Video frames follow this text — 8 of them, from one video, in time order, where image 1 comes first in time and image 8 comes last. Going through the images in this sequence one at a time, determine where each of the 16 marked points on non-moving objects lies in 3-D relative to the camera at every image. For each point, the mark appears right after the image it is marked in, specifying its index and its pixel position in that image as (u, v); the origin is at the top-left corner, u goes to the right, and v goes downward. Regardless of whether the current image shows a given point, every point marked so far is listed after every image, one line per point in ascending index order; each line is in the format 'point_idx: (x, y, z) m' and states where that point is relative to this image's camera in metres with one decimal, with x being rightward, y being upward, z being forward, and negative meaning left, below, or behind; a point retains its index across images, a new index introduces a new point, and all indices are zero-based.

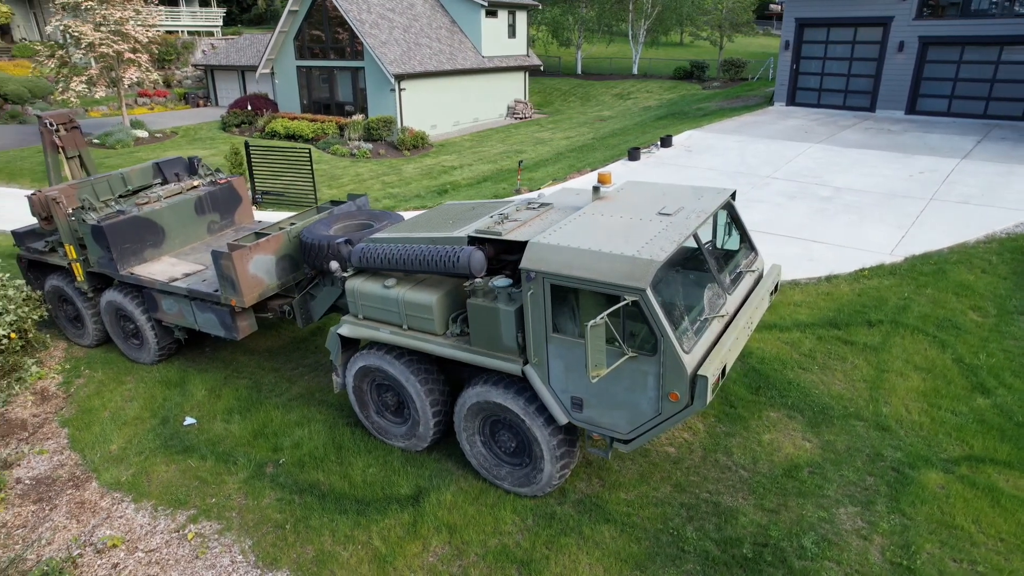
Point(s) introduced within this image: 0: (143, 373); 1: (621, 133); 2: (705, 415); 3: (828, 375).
0: (-3.9, -0.9, +6.8) m
1: (+2.9, +4.1, +17.5) m
2: (+1.6, -1.1, +5.5) m
3: (+2.9, -0.8, +6.0) m
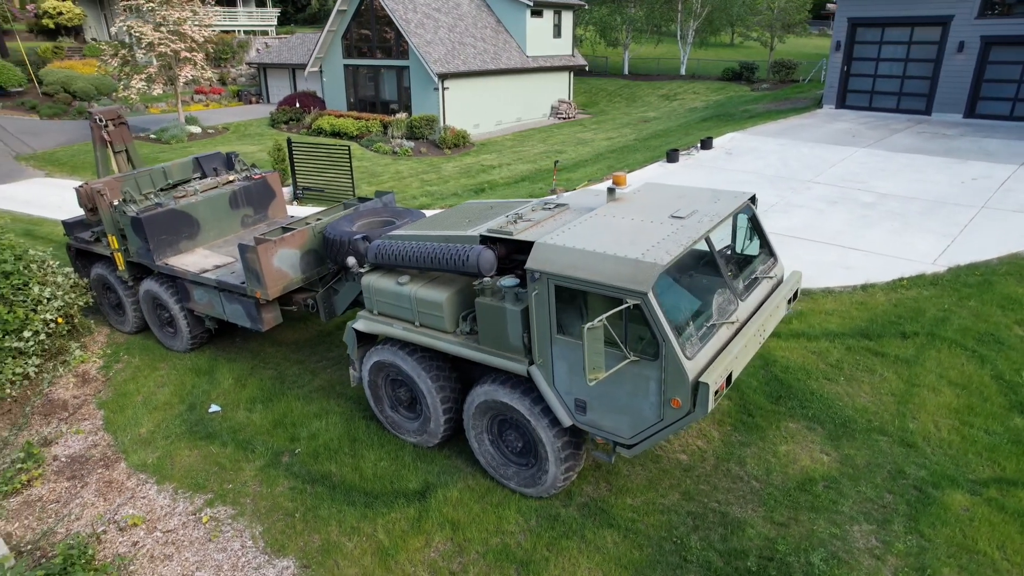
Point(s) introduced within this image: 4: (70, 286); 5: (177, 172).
0: (-3.6, -0.8, +7.1) m
1: (+4.0, +4.0, +17.3) m
2: (+1.7, -1.1, +5.4) m
3: (+3.0, -0.9, +5.8) m
4: (-5.1, 0.0, +7.6) m
5: (-4.0, +1.4, +7.9) m
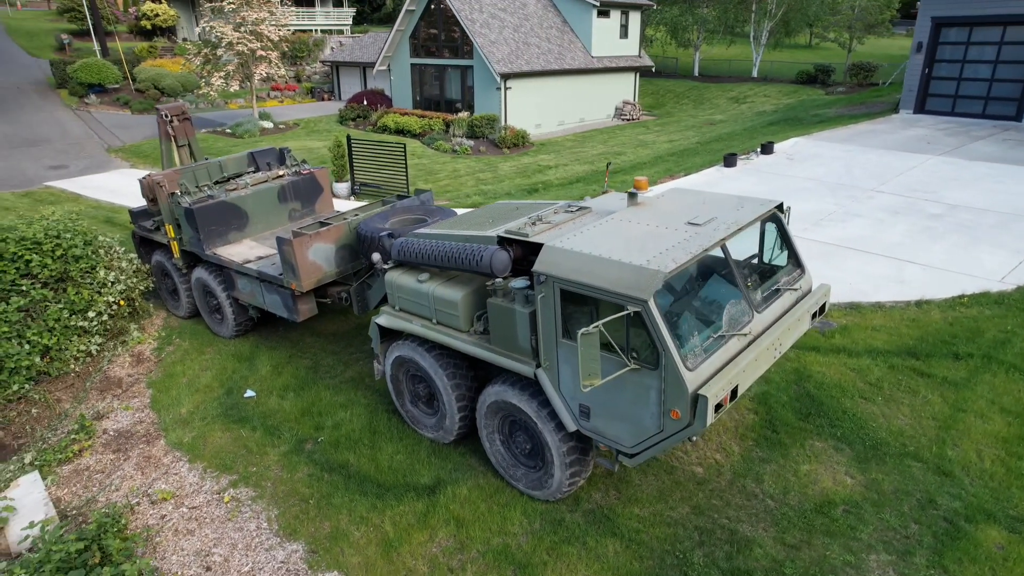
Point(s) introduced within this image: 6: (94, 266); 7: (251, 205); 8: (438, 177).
0: (-3.3, -0.7, +7.5) m
1: (+5.5, +3.8, +16.8) m
2: (+1.8, -1.2, +5.2) m
3: (+3.2, -1.0, +5.5) m
4: (-4.7, +0.2, +8.1) m
5: (-3.5, +1.5, +8.2) m
6: (-4.9, +0.2, +7.7) m
7: (-2.9, +1.0, +7.4) m
8: (-1.7, +2.6, +15.3) m
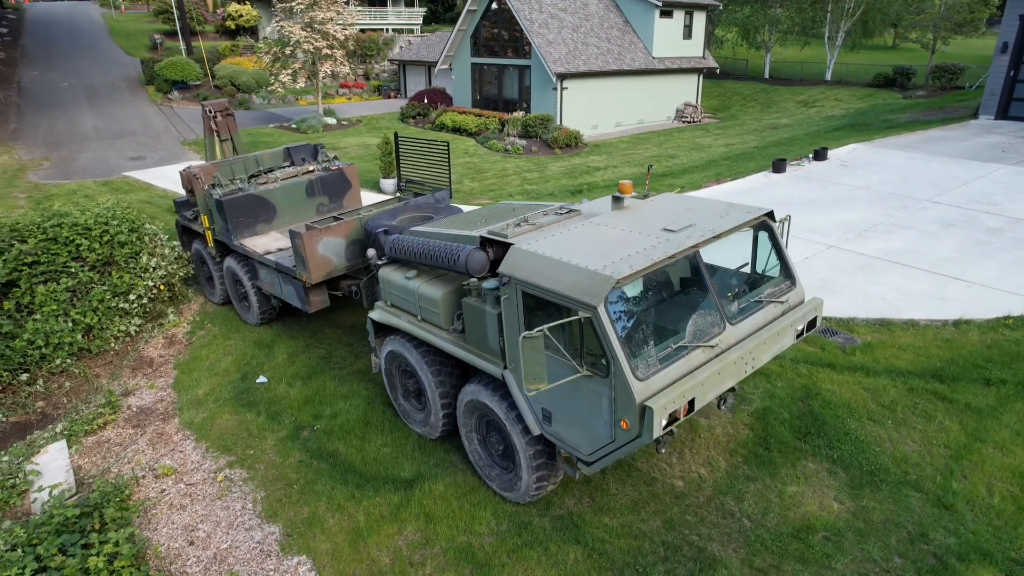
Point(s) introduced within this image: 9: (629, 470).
0: (-3.2, -0.5, +7.8) m
1: (+6.8, +3.6, +16.2) m
2: (+1.7, -1.3, +5.0) m
3: (+3.0, -1.1, +5.2) m
4: (-4.4, +0.4, +8.6) m
5: (-3.2, +1.7, +8.6) m
6: (-4.6, +0.4, +8.2) m
7: (-2.7, +1.1, +7.7) m
8: (-0.6, +2.6, +15.4) m
9: (+0.9, -1.4, +4.9) m
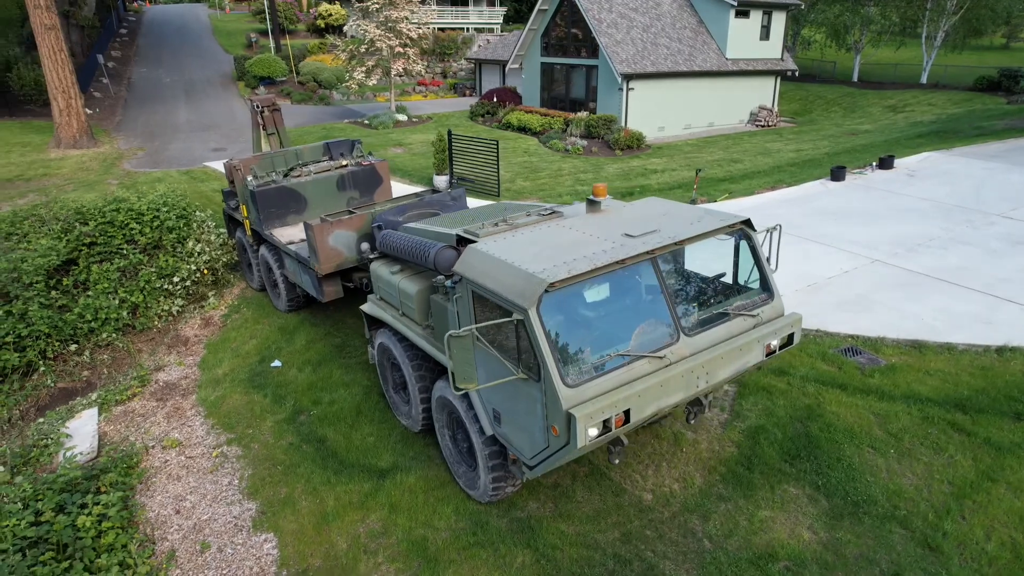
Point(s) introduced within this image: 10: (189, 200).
0: (-2.9, -0.4, +8.2) m
1: (+8.1, +3.2, +15.3) m
2: (+1.5, -1.3, +4.8) m
3: (+2.8, -1.3, +4.8) m
4: (-4.1, +0.6, +9.1) m
5: (-2.8, +1.8, +8.9) m
6: (-4.3, +0.7, +8.7) m
7: (-2.5, +1.2, +8.0) m
8: (+0.6, +2.7, +15.4) m
9: (+0.7, -1.4, +4.8) m
10: (-4.7, +1.3, +9.6) m
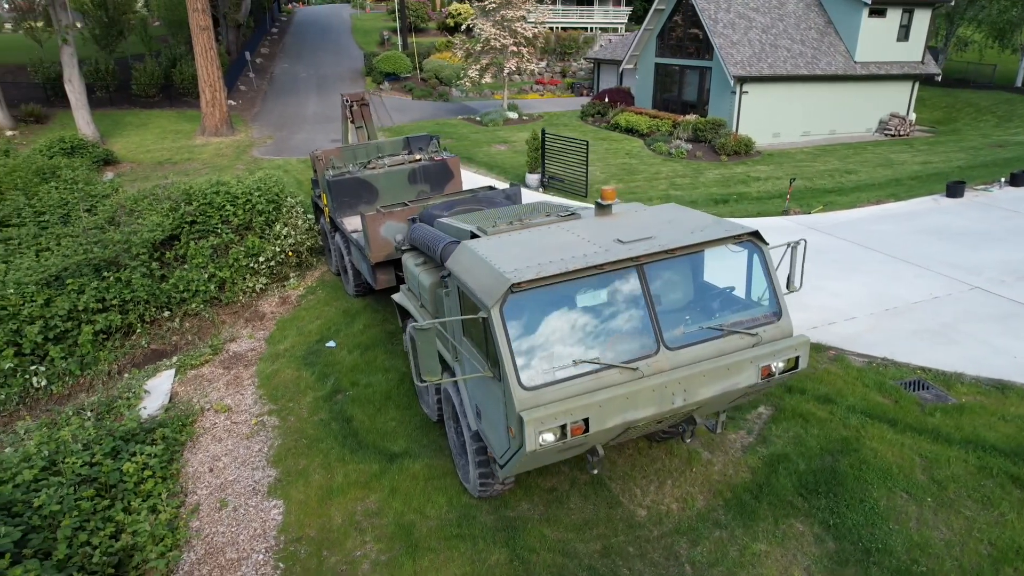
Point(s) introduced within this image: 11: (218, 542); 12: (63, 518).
0: (-2.2, -0.2, +8.6) m
1: (+10.2, +2.6, +13.6) m
2: (+1.4, -1.4, +4.6) m
3: (+2.8, -1.5, +4.3) m
4: (-3.1, +0.9, +9.8) m
5: (-1.8, +2.0, +9.4) m
6: (-3.4, +1.0, +9.4) m
7: (-1.7, +1.4, +8.4) m
8: (+2.8, +2.5, +15.1) m
9: (+0.6, -1.4, +4.7) m
10: (-3.6, +1.6, +10.4) m
11: (-2.1, -1.8, +4.6) m
12: (-3.1, -1.6, +4.5) m
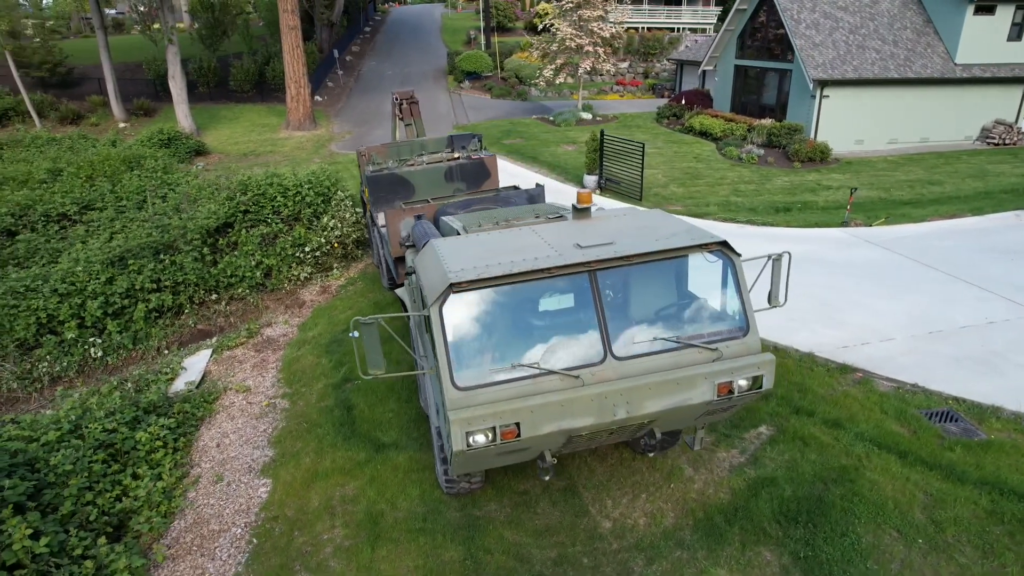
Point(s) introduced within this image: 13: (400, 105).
0: (-1.8, -0.1, +8.9) m
1: (+11.2, +2.0, +12.2) m
2: (+1.2, -1.5, +4.4) m
3: (+2.5, -1.6, +3.9) m
4: (-2.5, +1.0, +10.1) m
5: (-1.2, +2.1, +9.5) m
6: (-2.9, +1.1, +9.8) m
7: (-1.2, +1.4, +8.6) m
8: (+4.1, +2.4, +14.6) m
9: (+0.4, -1.5, +4.6) m
10: (-2.9, +1.8, +10.8) m
11: (-2.3, -1.7, +4.9) m
12: (-3.3, -1.4, +5.0) m
13: (-1.7, +2.8, +10.0) m
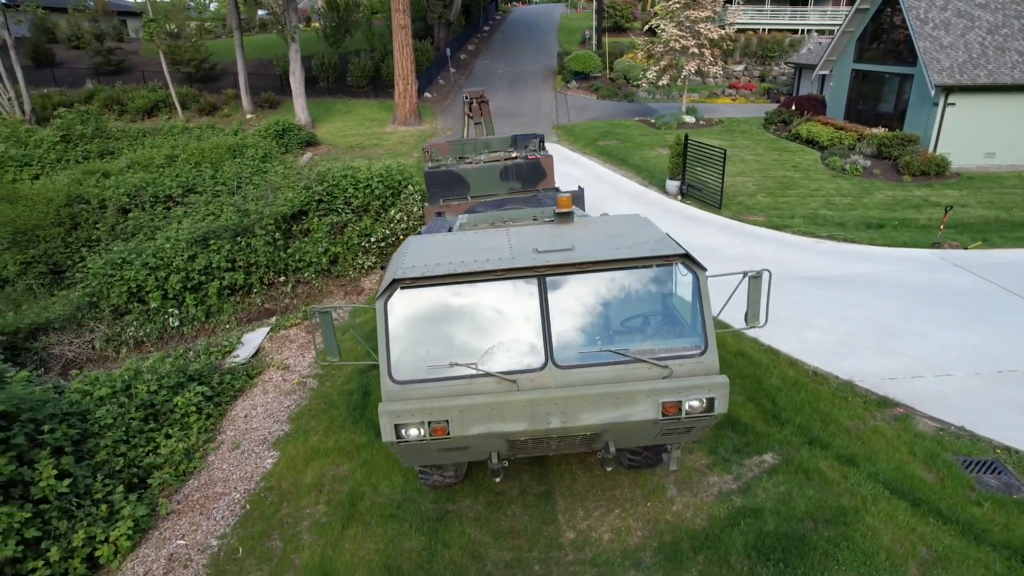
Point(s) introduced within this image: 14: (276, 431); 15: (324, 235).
0: (-1.2, 0.0, +9.2) m
1: (+12.4, +1.2, +10.2) m
2: (+0.9, -1.6, +4.2) m
3: (+2.1, -1.8, +3.5) m
4: (-1.5, +1.1, +10.5) m
5: (-0.2, +2.1, +9.7) m
6: (-1.9, +1.3, +10.2) m
7: (-0.5, +1.5, +8.8) m
8: (+5.9, +2.0, +13.8) m
9: (+0.2, -1.5, +4.6) m
10: (-1.7, +1.9, +11.2) m
11: (-2.4, -1.5, +5.3) m
12: (-3.4, -1.2, +5.5) m
13: (-0.7, +2.9, +10.2) m
14: (-2.1, -1.3, +5.8) m
15: (-2.8, +0.8, +9.8) m
